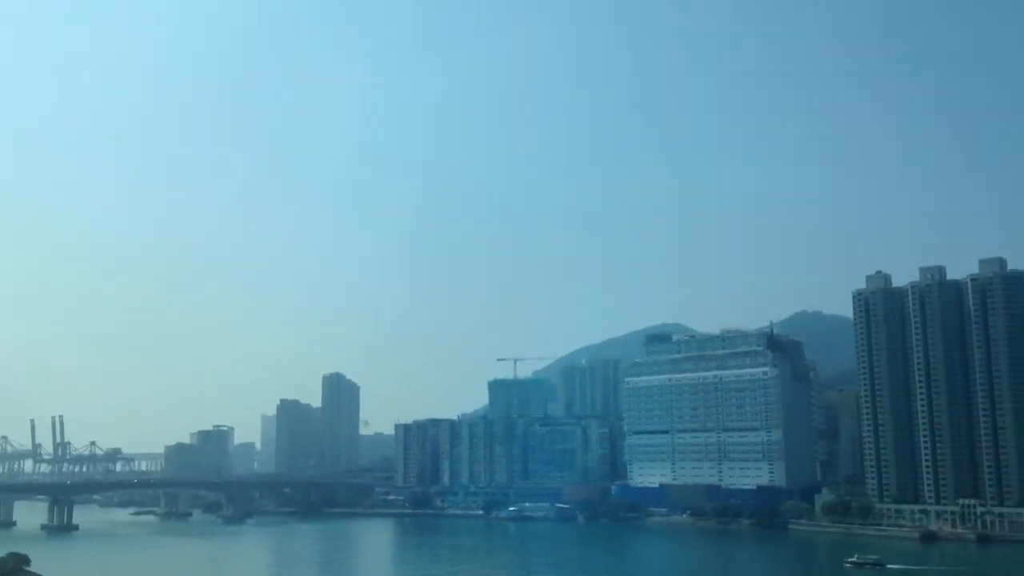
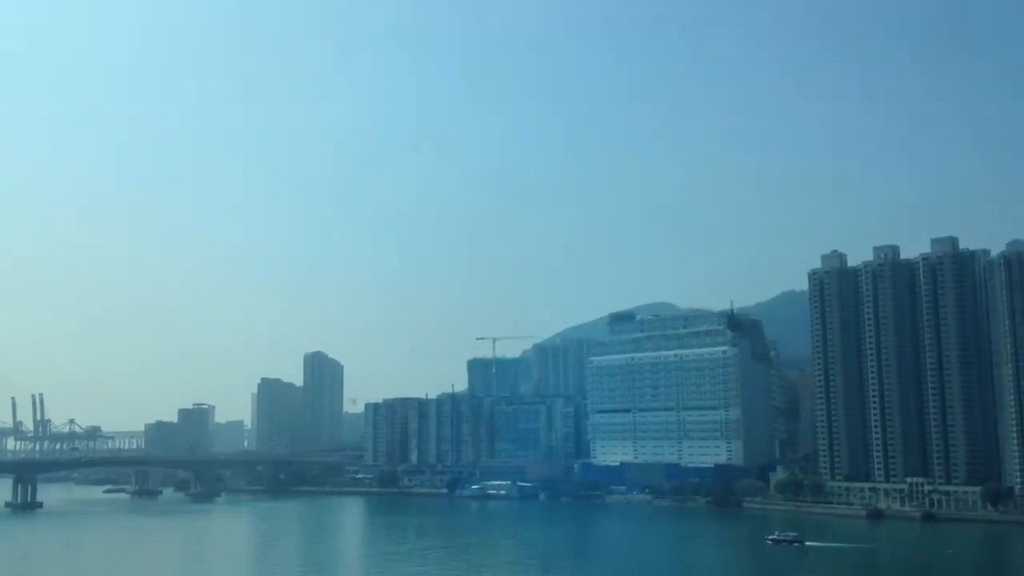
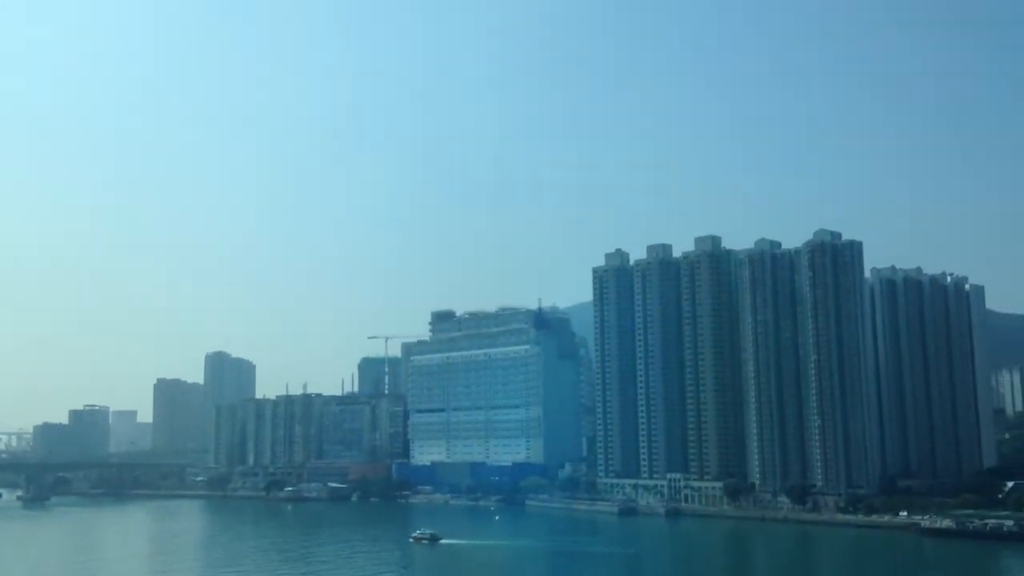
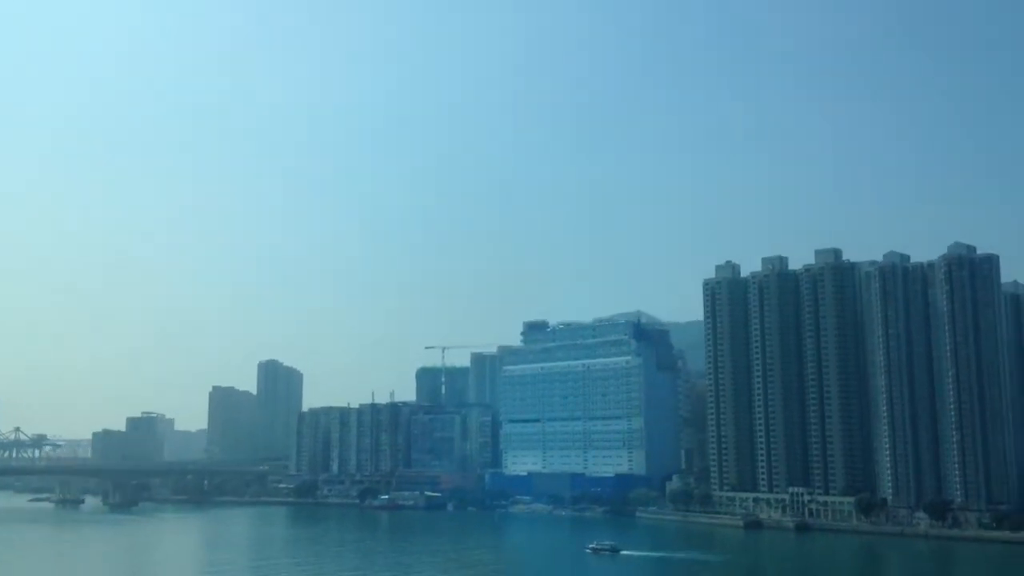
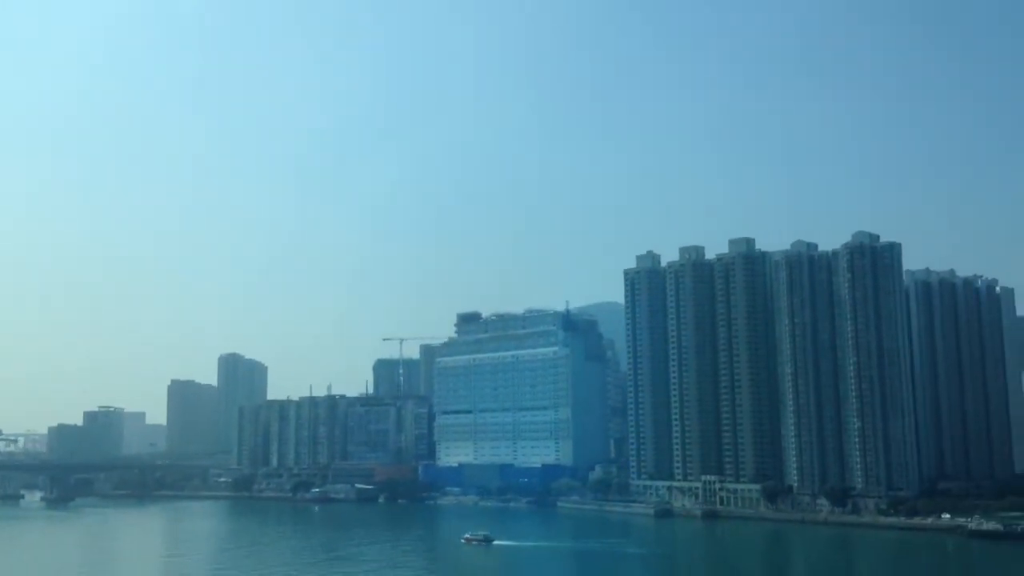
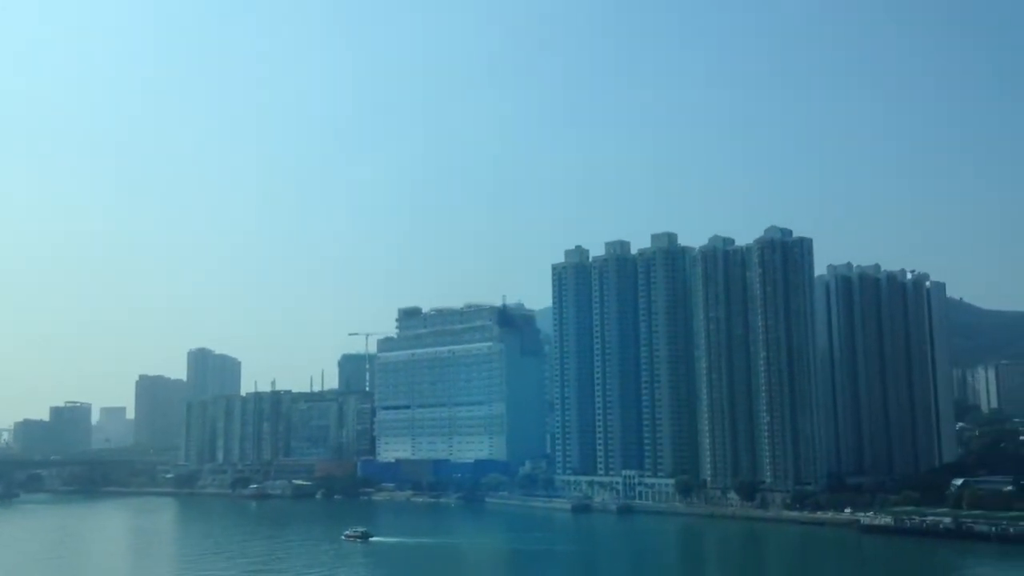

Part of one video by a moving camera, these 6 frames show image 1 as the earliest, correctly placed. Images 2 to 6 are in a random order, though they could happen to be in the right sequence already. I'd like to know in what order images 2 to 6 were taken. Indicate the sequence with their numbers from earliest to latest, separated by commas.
2, 4, 5, 3, 6
